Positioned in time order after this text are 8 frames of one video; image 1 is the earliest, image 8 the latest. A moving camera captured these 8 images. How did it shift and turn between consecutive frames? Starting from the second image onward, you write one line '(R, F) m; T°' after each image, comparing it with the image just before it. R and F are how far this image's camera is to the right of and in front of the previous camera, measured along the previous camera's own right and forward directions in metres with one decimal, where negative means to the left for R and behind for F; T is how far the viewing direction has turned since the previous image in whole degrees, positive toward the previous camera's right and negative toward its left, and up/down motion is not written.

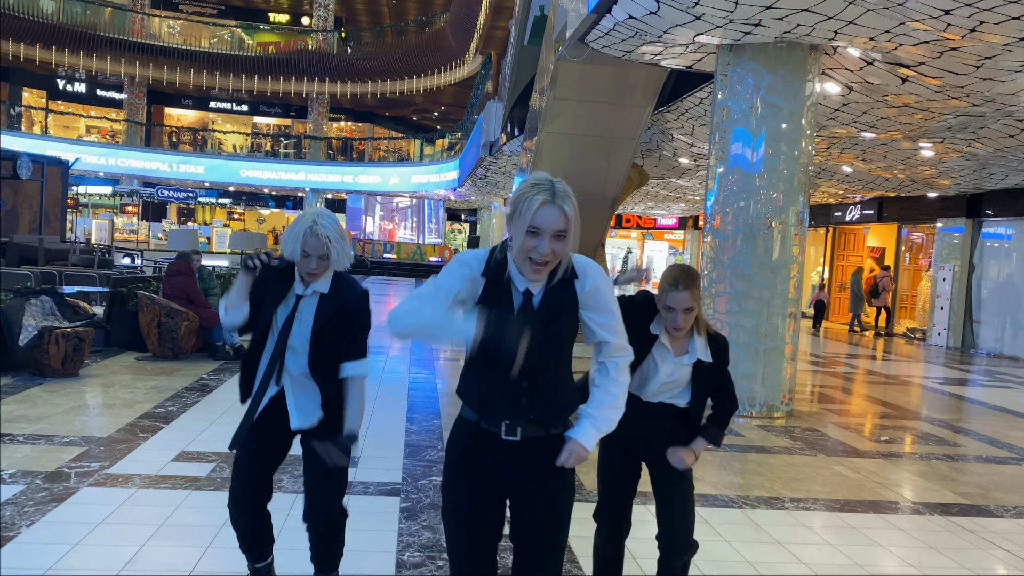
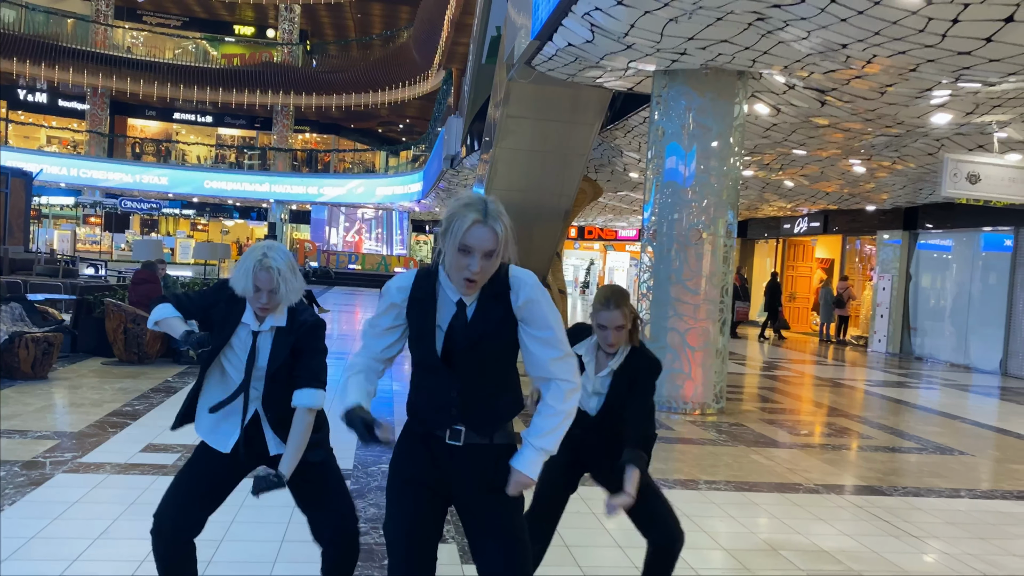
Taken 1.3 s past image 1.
(+0.2, -0.4) m; +2°
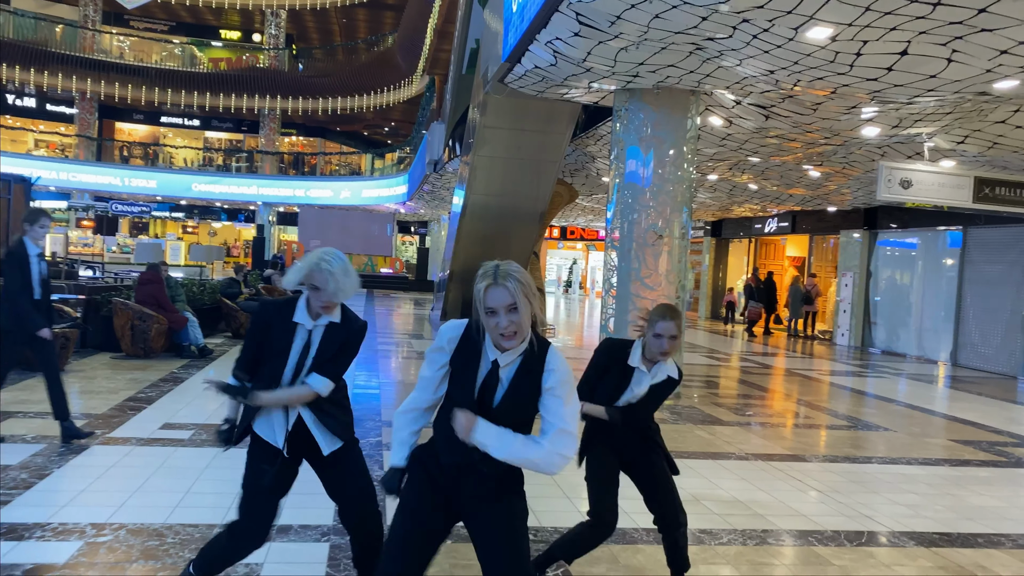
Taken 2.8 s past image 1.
(+0.1, -0.7) m; +1°
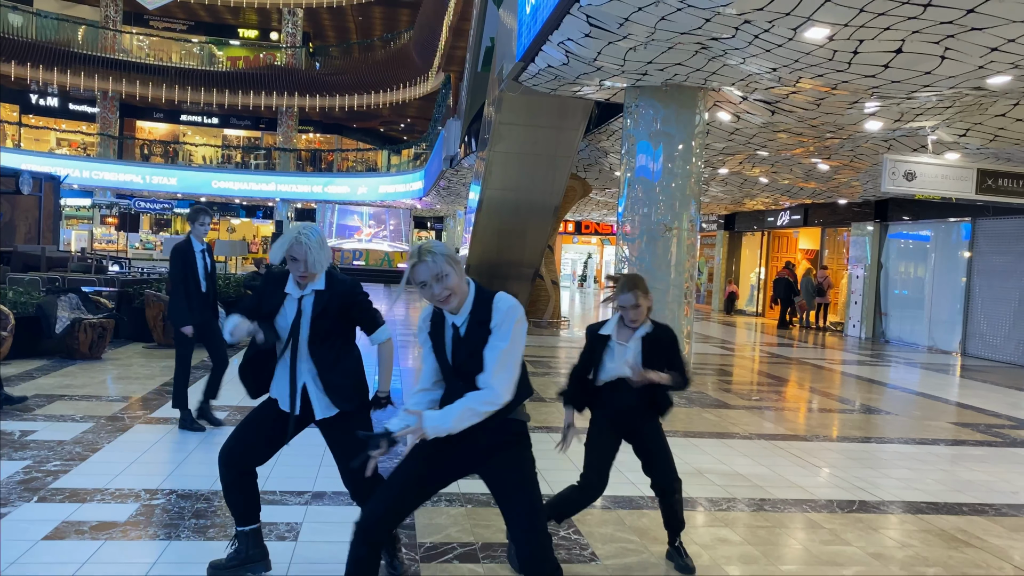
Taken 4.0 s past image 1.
(0.0, -0.3) m; -1°
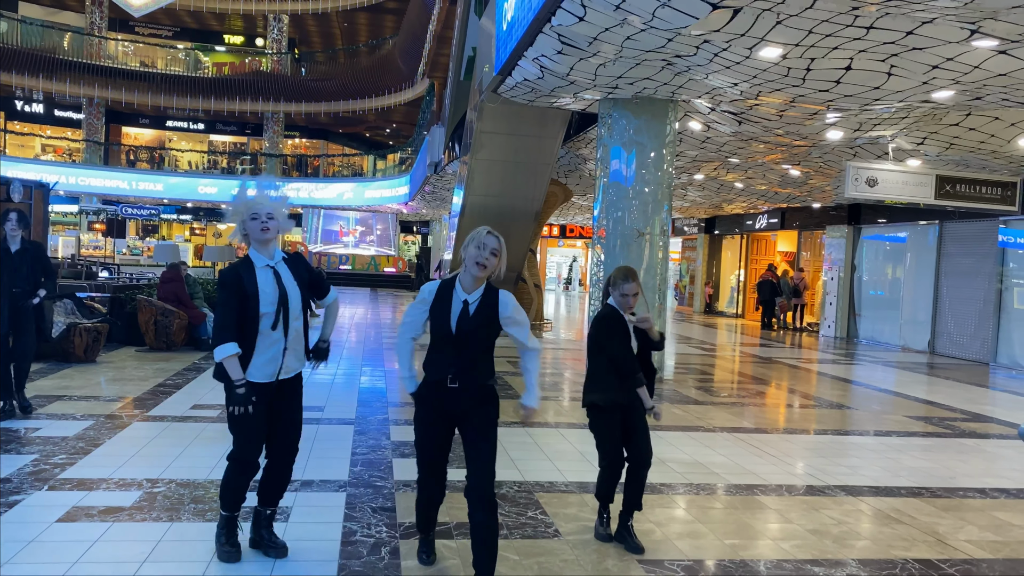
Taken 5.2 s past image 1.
(+0.1, -0.3) m; +1°
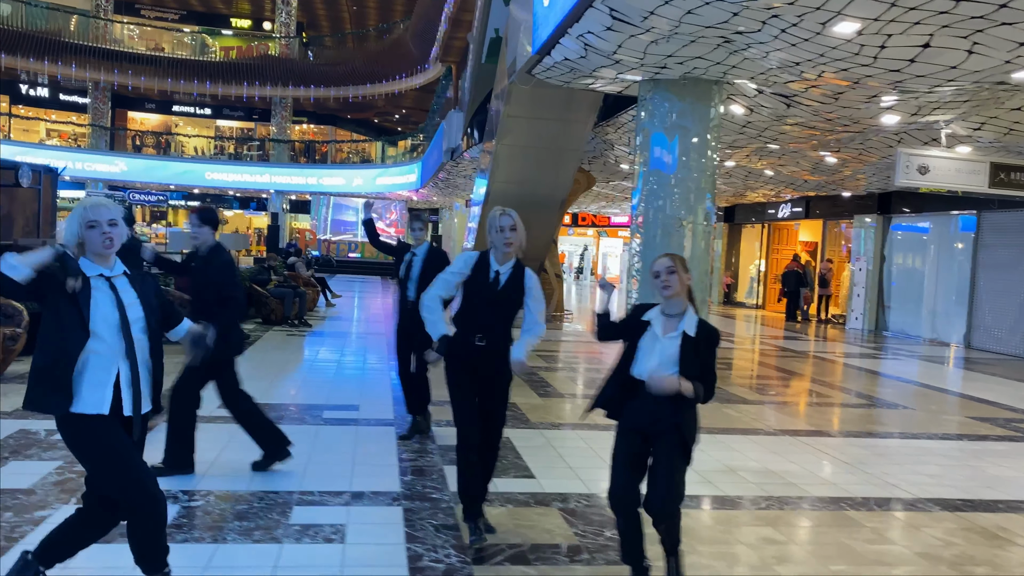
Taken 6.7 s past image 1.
(-0.3, +0.4) m; 0°
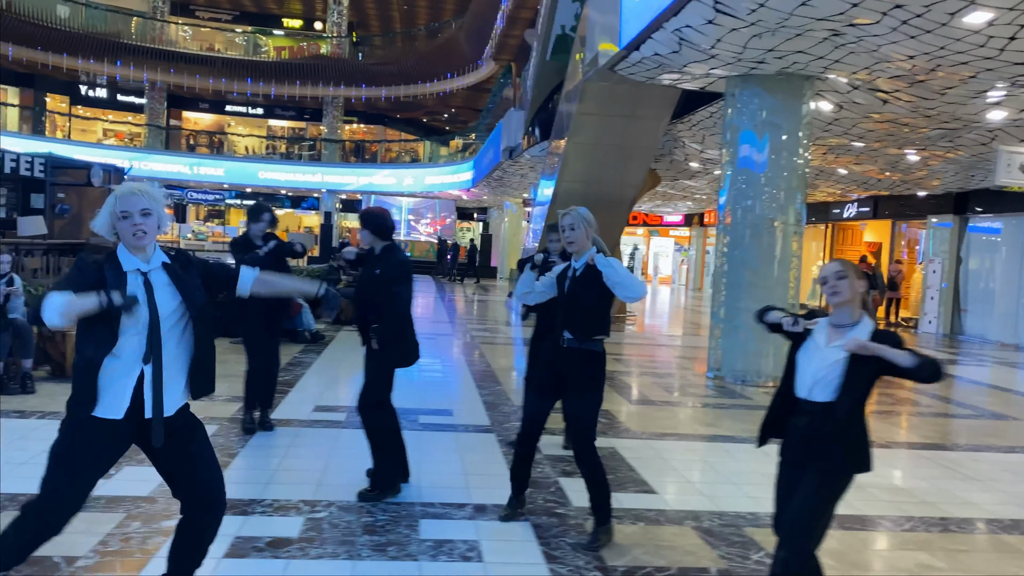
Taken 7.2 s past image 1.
(-0.4, +0.2) m; -3°
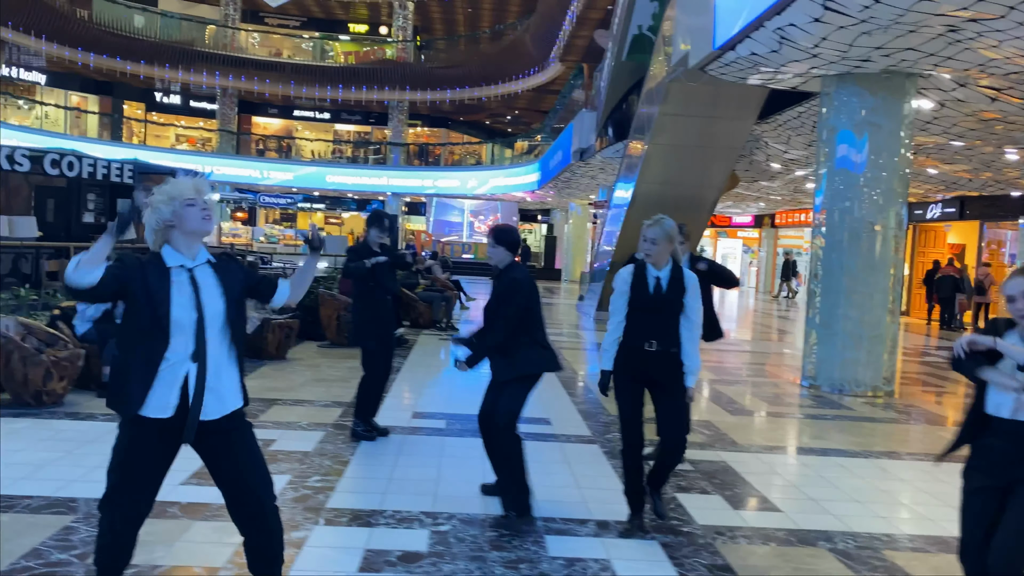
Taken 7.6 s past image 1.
(-0.3, +0.1) m; -4°
